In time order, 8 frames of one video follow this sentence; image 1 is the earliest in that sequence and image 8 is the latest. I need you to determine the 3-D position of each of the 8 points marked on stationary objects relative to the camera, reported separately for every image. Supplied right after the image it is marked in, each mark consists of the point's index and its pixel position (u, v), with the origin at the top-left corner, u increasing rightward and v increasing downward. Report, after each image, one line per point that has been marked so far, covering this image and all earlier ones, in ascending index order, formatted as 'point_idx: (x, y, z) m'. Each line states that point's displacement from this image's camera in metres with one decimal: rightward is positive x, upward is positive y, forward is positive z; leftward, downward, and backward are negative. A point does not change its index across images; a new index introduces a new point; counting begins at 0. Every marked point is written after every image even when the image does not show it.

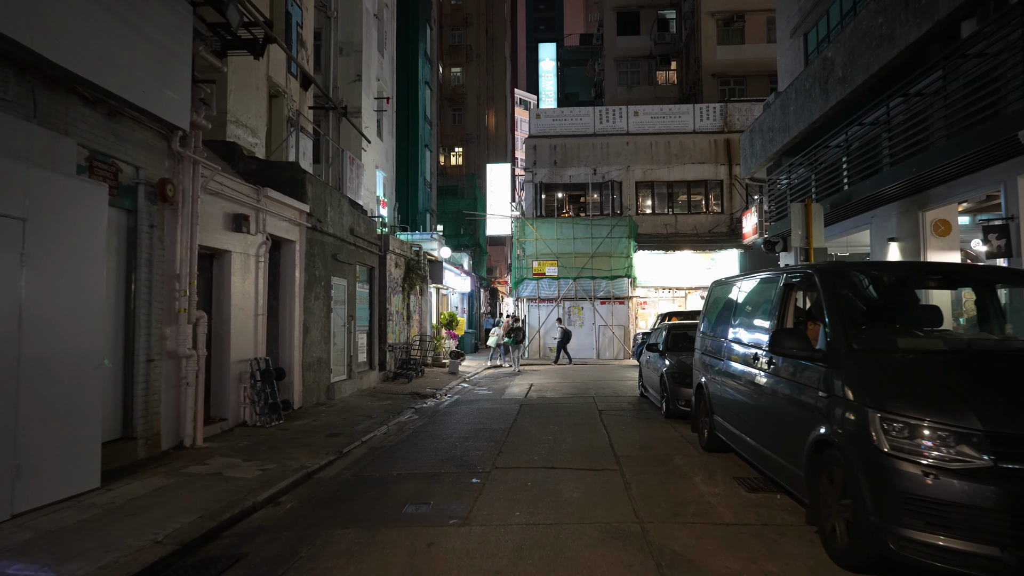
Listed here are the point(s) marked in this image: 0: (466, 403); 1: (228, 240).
0: (-1.1, -2.8, +13.9) m
1: (-4.7, +0.8, +9.4) m
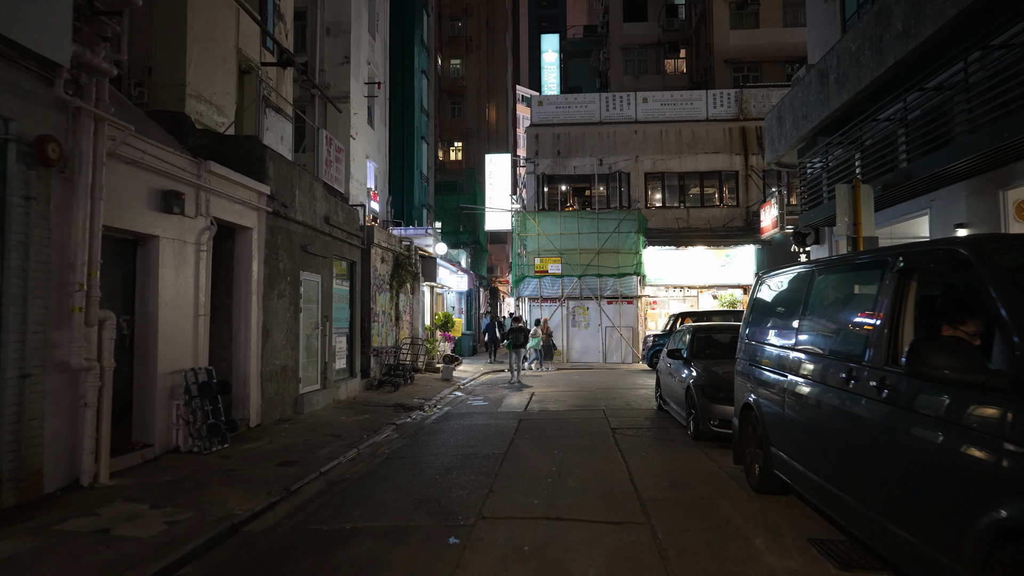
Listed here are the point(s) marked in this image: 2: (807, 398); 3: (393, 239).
0: (-1.2, -2.7, +12.1) m
1: (-4.7, +0.9, +7.6) m
2: (+2.7, -1.0, +5.2) m
3: (-3.7, +1.5, +17.6) m
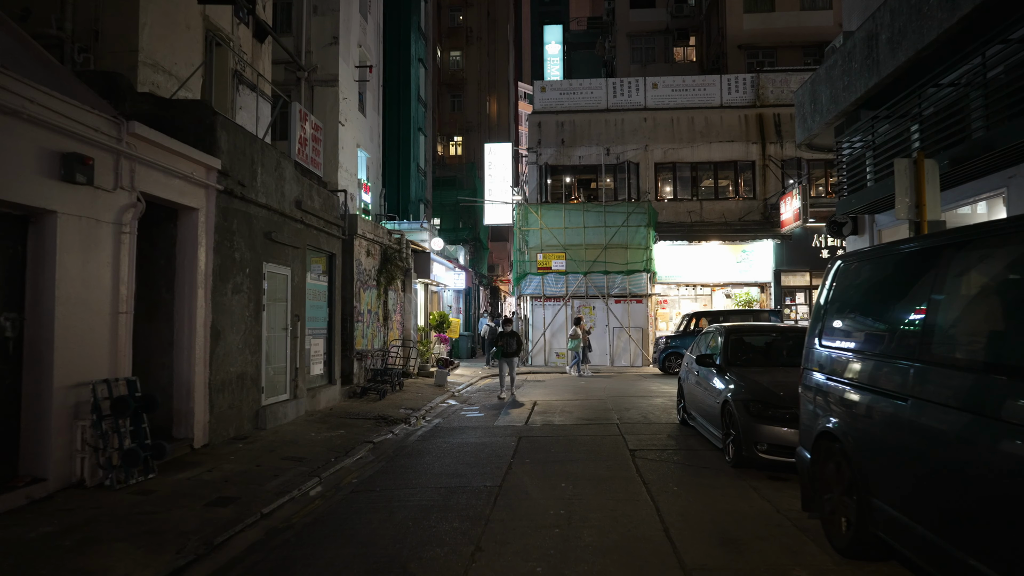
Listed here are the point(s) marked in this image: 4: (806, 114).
0: (-1.2, -2.6, +10.4) m
1: (-4.8, +1.0, +5.9) m
2: (+2.6, -0.9, +3.5) m
3: (-3.7, +1.6, +16.0) m
4: (+7.1, +4.2, +13.8) m
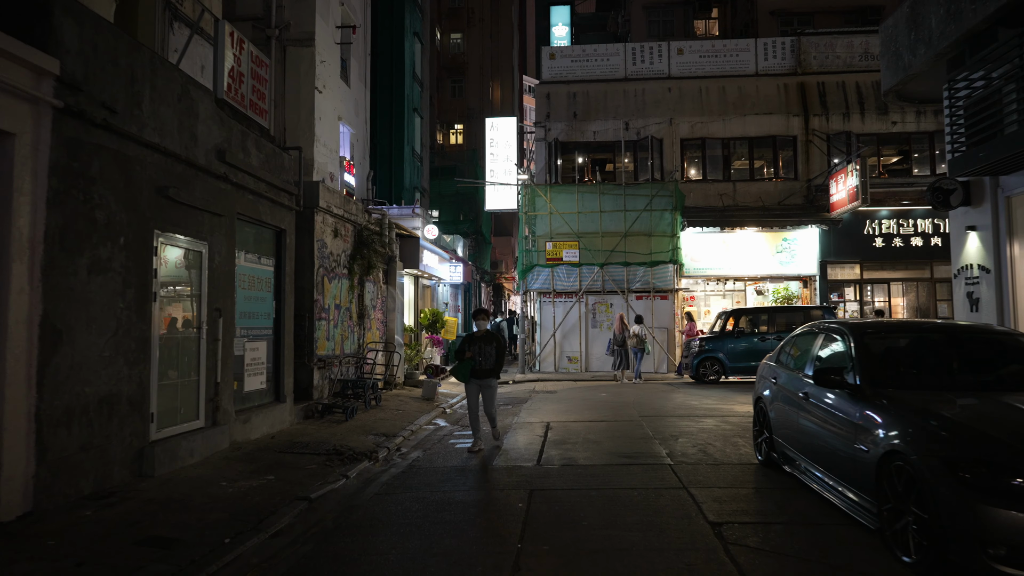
0: (-1.1, -2.4, +7.3) m
1: (-4.7, +1.2, +2.8) m
2: (+2.7, -0.6, +0.3) m
3: (-3.6, +1.9, +12.8) m
4: (+7.2, +4.4, +10.6) m
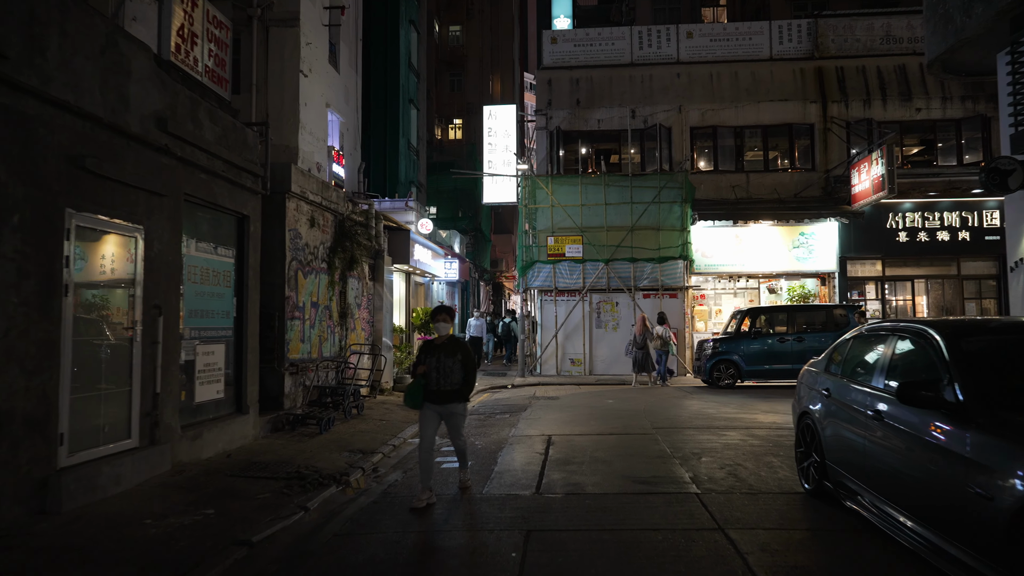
0: (-1.2, -2.3, +6.0) m
1: (-4.8, +1.3, +1.5) m
2: (+2.6, -0.6, -0.9) m
3: (-3.6, +1.9, +11.6) m
4: (+7.1, +4.5, +9.3) m
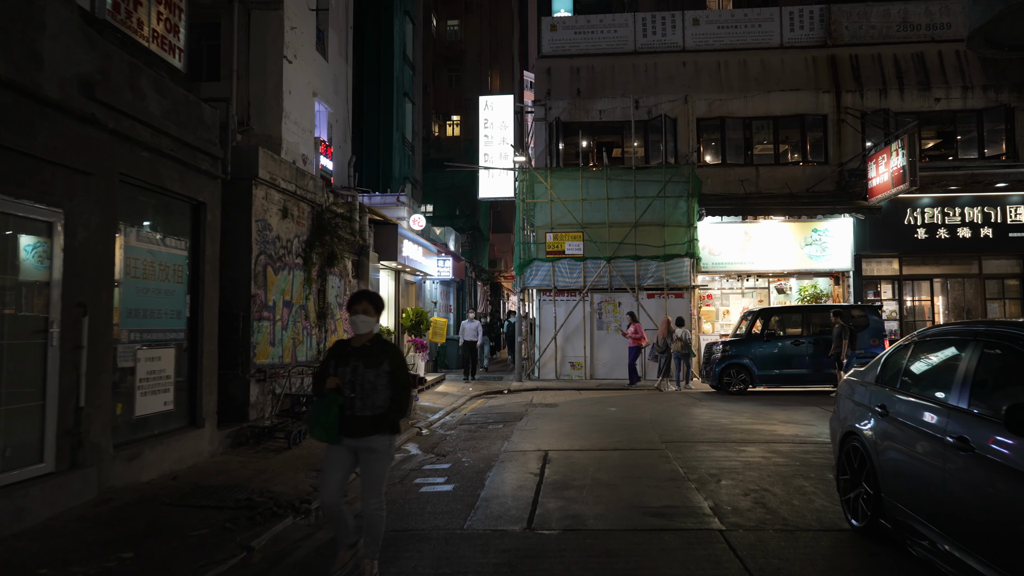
0: (-1.3, -2.3, +5.0) m
1: (-4.9, +1.4, +0.5) m
2: (+2.5, -0.5, -2.0) m
3: (-3.7, +2.0, +10.6) m
4: (+7.0, +4.5, +8.3) m
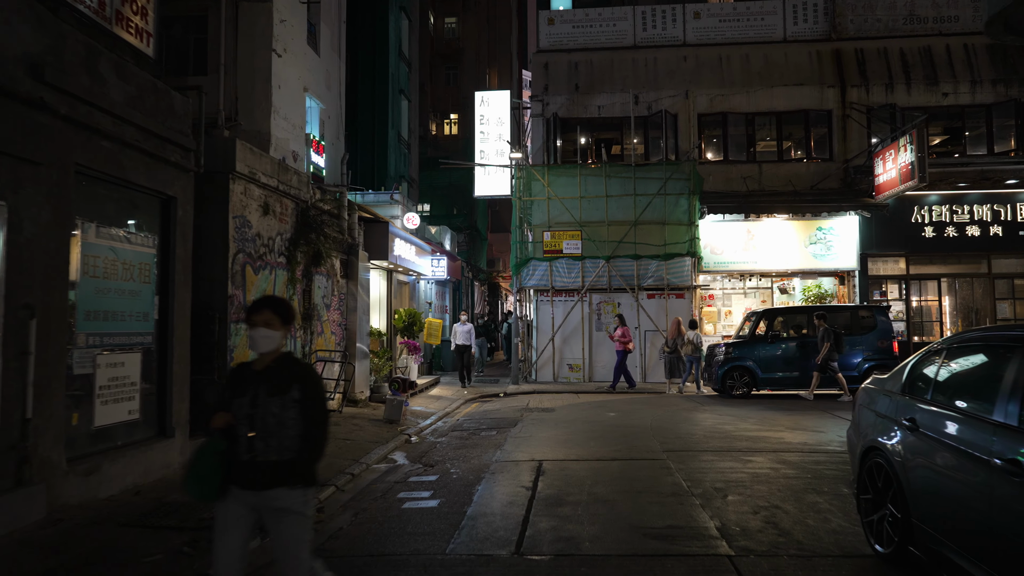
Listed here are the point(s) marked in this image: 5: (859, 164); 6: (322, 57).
0: (-1.4, -2.3, +4.5) m
1: (-5.0, +1.4, 0.0) m
2: (+2.3, -0.5, -2.5) m
3: (-3.8, +2.0, +10.1) m
4: (+6.9, +4.6, +7.8) m
5: (+11.1, +3.9, +18.2) m
6: (-6.3, +7.7, +18.9) m
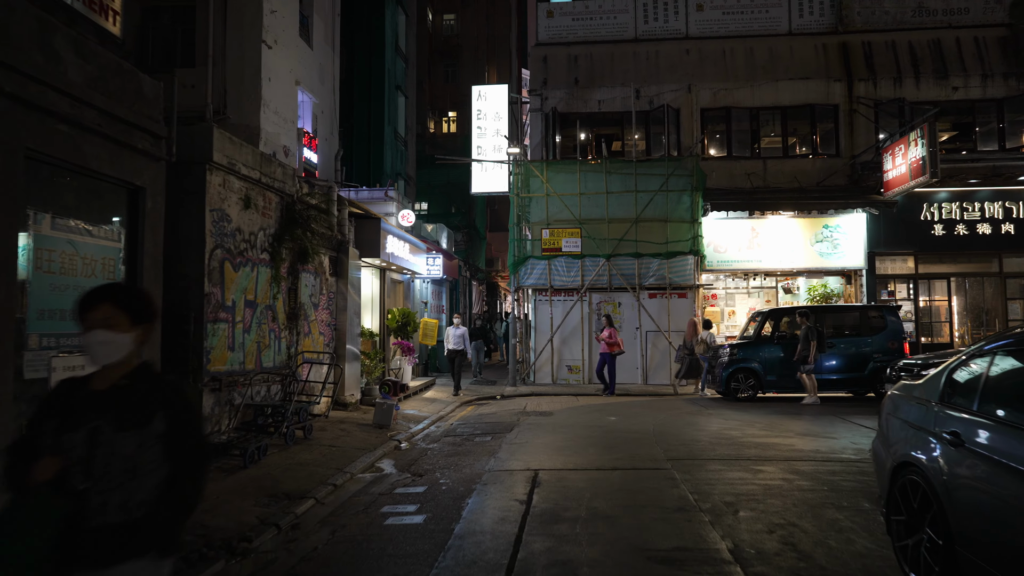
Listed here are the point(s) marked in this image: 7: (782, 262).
0: (-1.5, -2.2, +4.0) m
1: (-5.1, +1.4, -0.5) m
2: (+2.3, -0.5, -3.0) m
3: (-3.9, +2.0, +9.6) m
4: (+6.8, +4.6, +7.3) m
5: (+11.0, +4.0, +17.7) m
6: (-6.4, +7.7, +18.4) m
7: (+8.4, +0.8, +17.8) m
